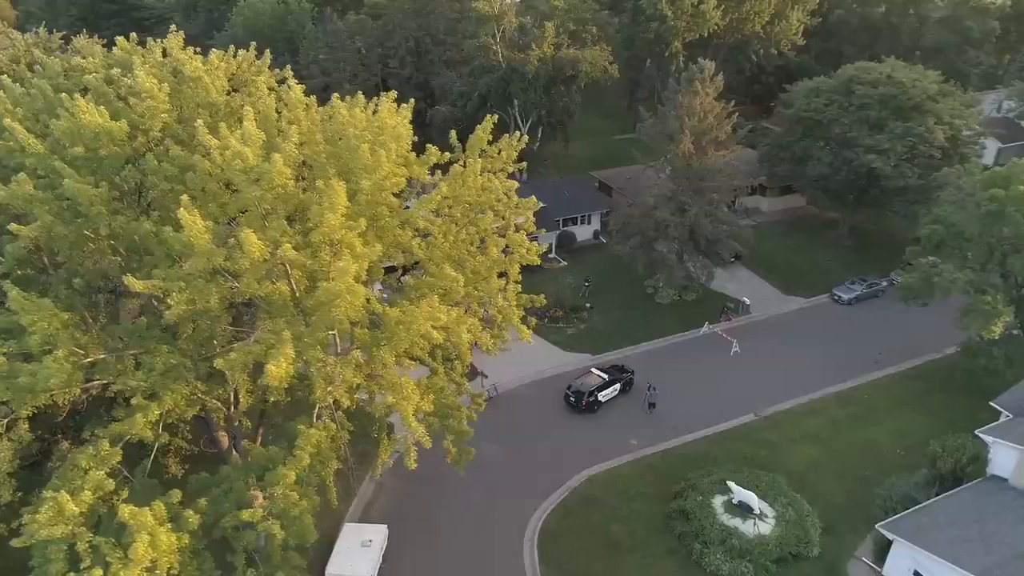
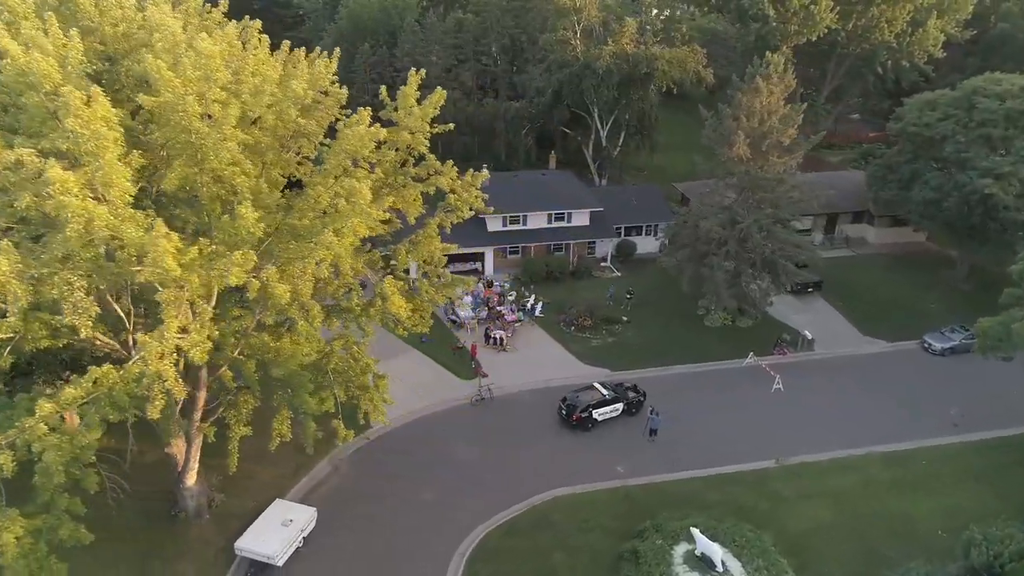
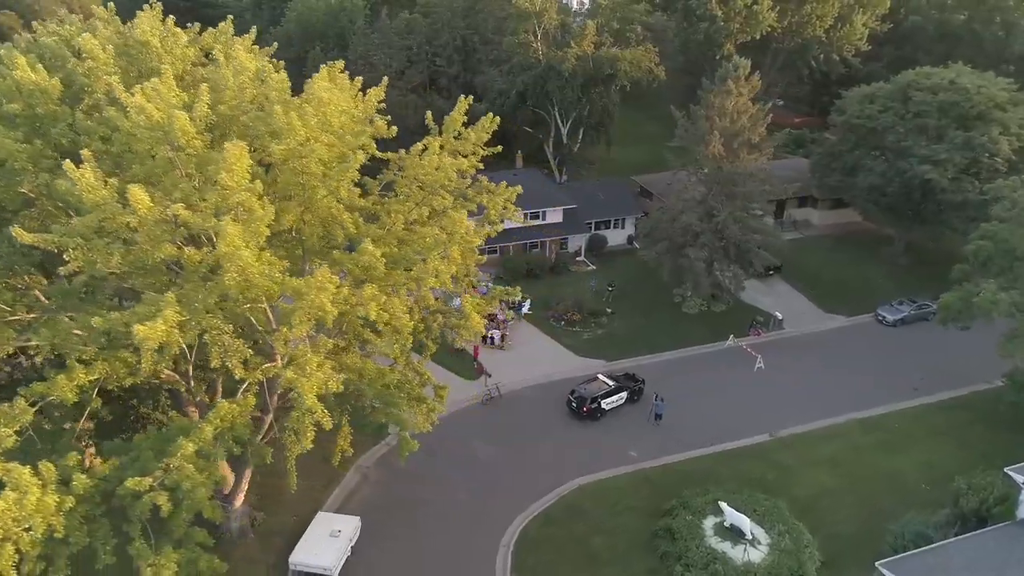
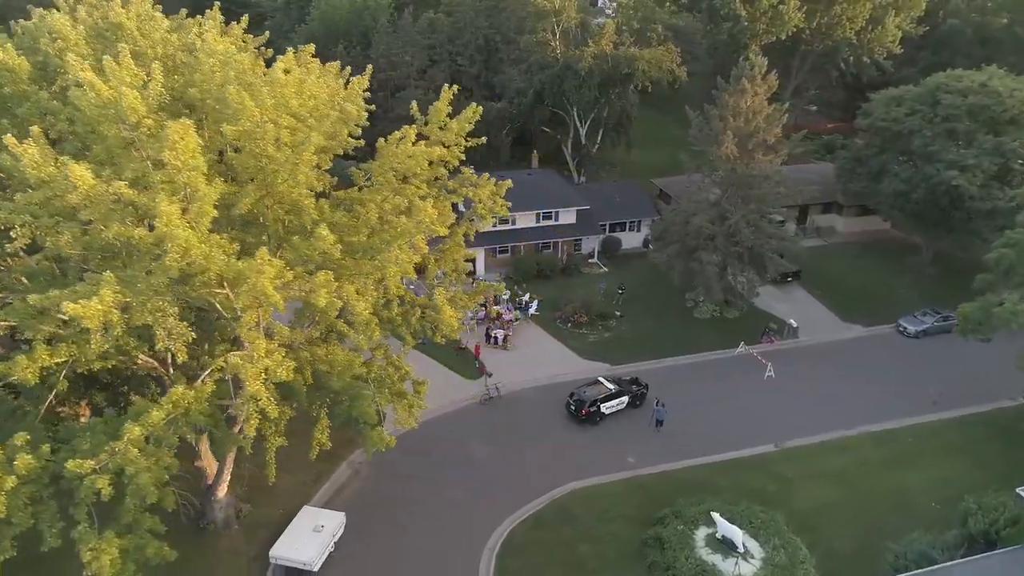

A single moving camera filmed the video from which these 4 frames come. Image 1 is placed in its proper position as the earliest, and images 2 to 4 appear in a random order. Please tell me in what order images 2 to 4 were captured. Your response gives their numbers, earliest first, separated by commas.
3, 4, 2
